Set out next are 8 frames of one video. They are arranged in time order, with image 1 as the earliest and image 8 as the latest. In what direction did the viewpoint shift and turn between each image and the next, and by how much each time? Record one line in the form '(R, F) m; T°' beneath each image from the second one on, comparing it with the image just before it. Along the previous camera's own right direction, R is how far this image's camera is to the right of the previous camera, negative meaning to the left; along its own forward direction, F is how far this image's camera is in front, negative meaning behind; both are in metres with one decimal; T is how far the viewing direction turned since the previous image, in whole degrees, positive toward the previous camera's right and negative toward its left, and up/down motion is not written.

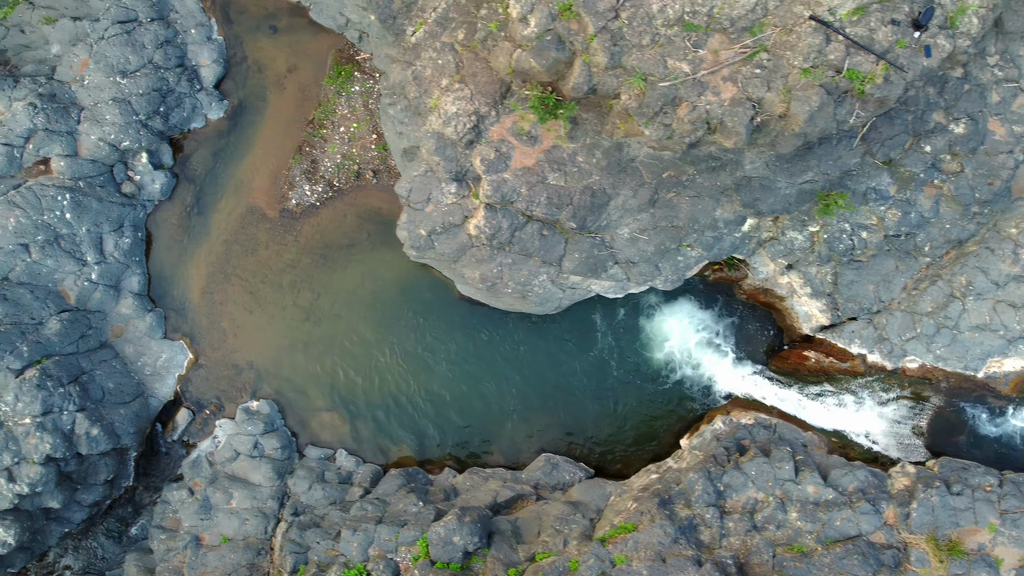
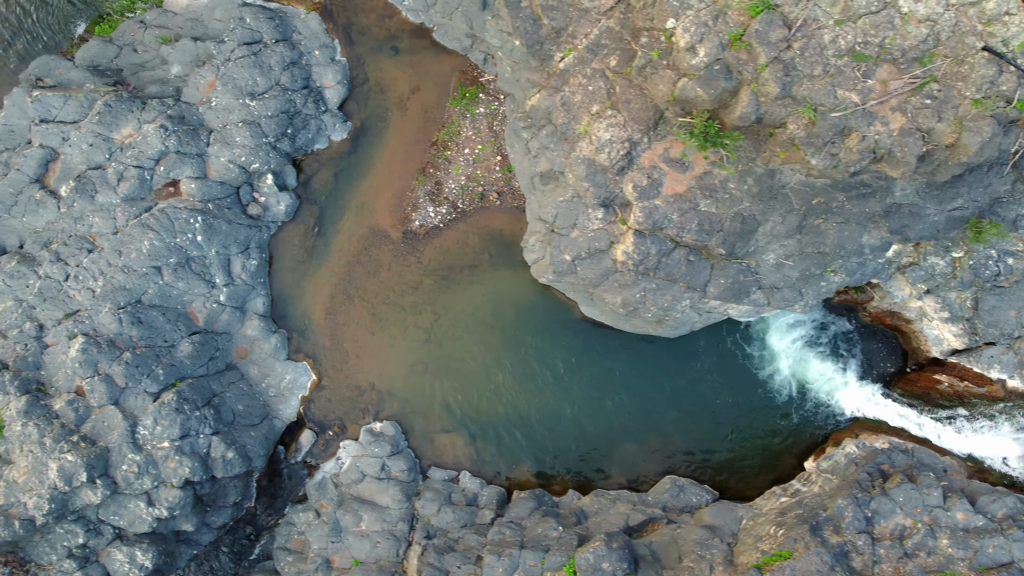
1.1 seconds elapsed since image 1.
(-1.6, 0.0) m; 0°
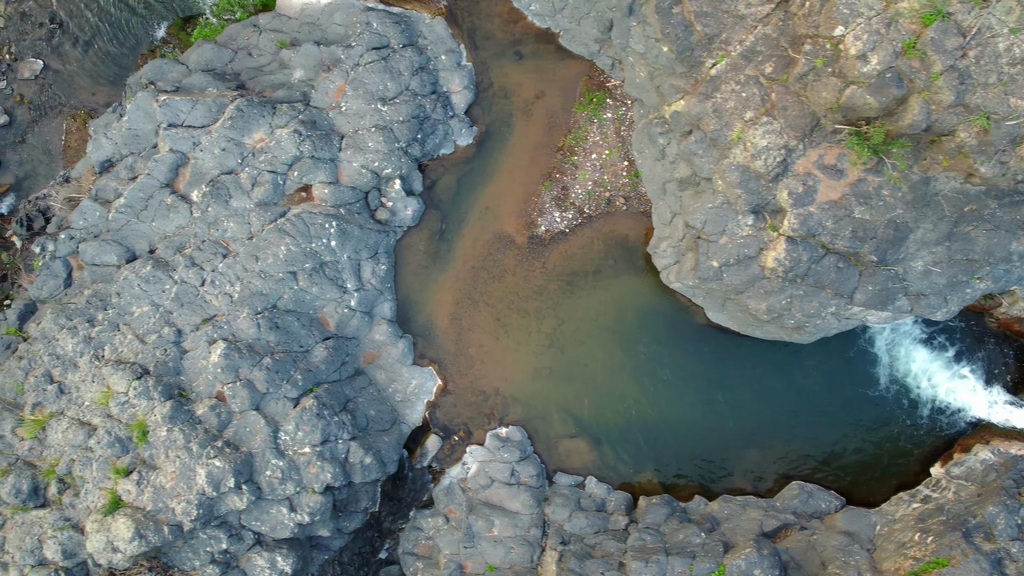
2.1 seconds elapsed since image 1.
(-1.6, 0.0) m; 0°
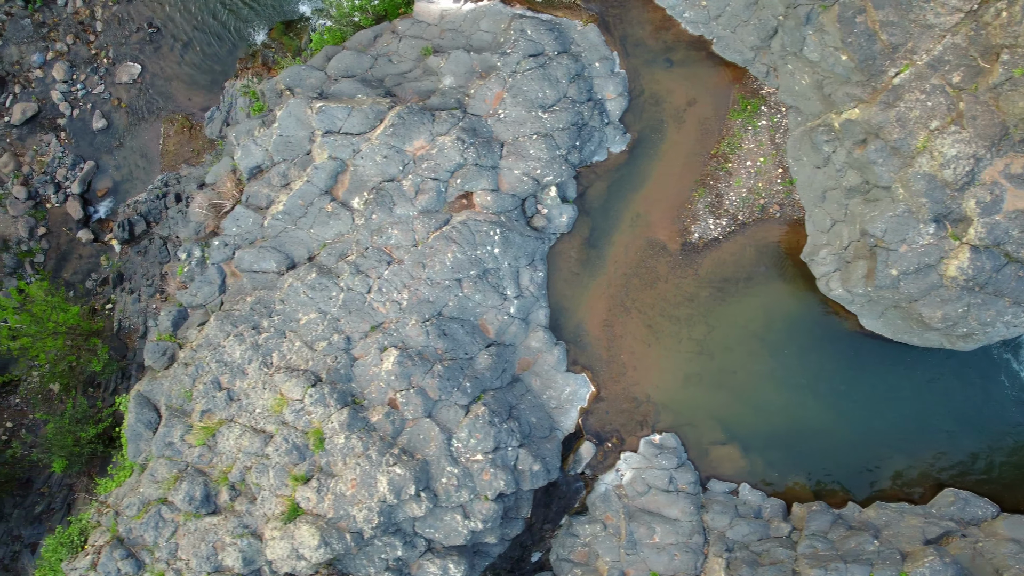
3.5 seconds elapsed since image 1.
(-2.0, 0.0) m; 0°
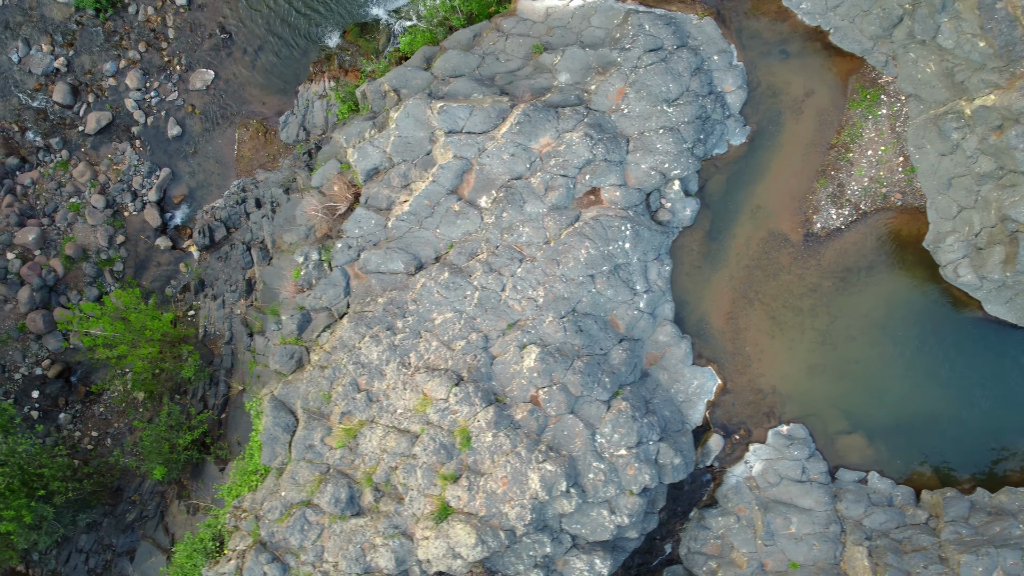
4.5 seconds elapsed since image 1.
(-1.6, 0.0) m; 0°
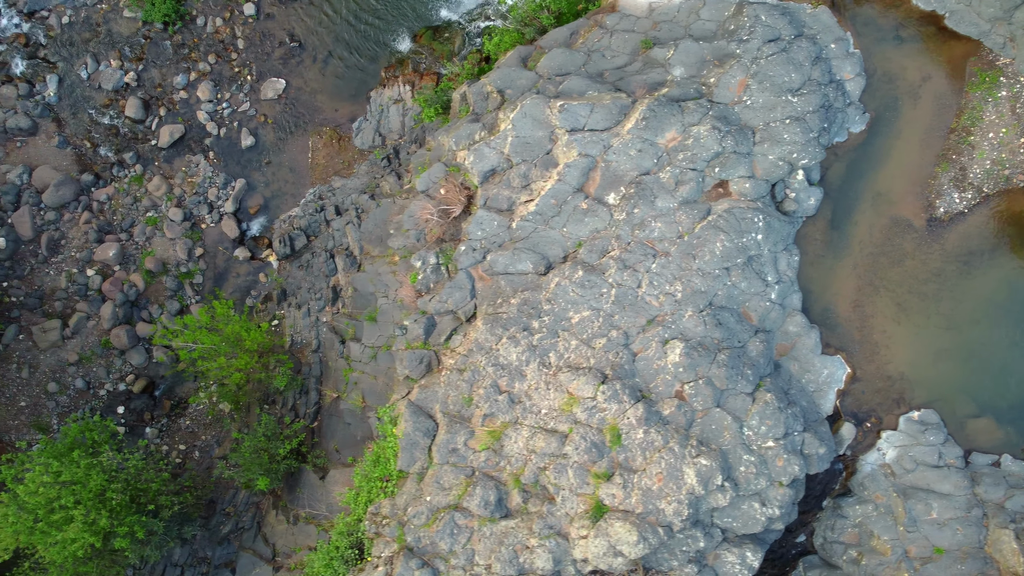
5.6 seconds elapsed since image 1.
(-1.6, 0.0) m; 0°
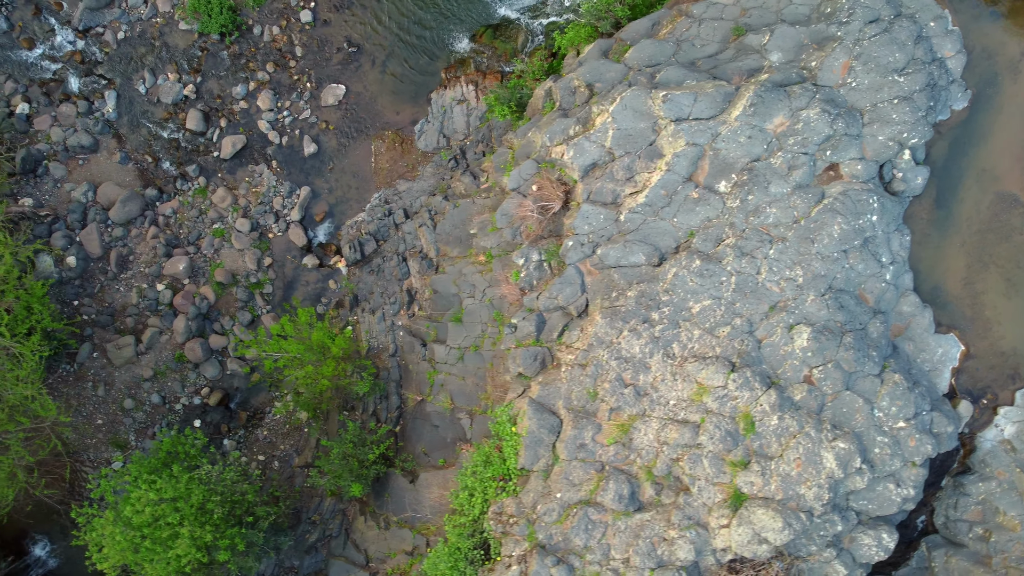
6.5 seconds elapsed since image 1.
(-1.4, 0.0) m; 0°
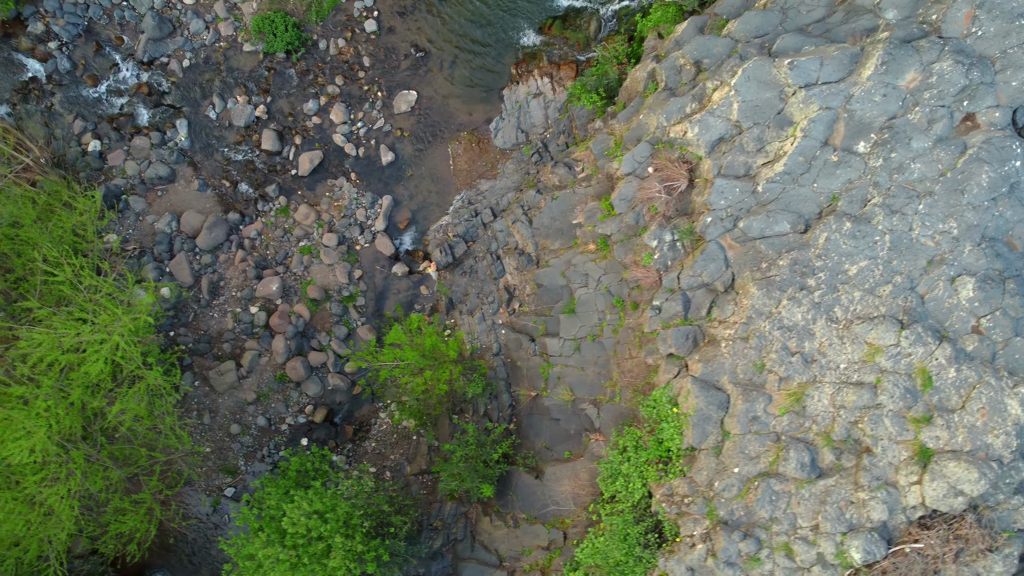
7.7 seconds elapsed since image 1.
(-1.9, 0.0) m; 0°
